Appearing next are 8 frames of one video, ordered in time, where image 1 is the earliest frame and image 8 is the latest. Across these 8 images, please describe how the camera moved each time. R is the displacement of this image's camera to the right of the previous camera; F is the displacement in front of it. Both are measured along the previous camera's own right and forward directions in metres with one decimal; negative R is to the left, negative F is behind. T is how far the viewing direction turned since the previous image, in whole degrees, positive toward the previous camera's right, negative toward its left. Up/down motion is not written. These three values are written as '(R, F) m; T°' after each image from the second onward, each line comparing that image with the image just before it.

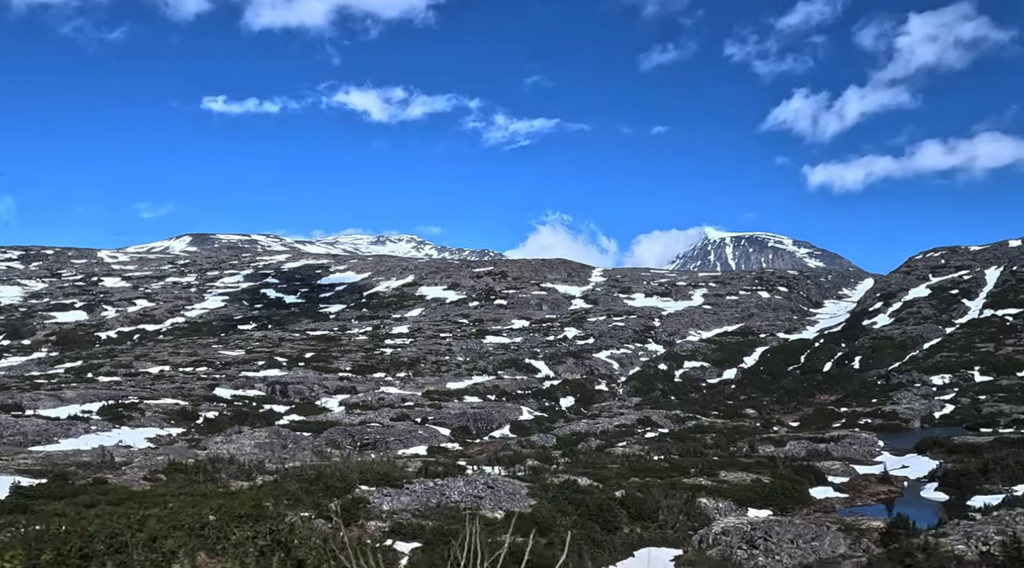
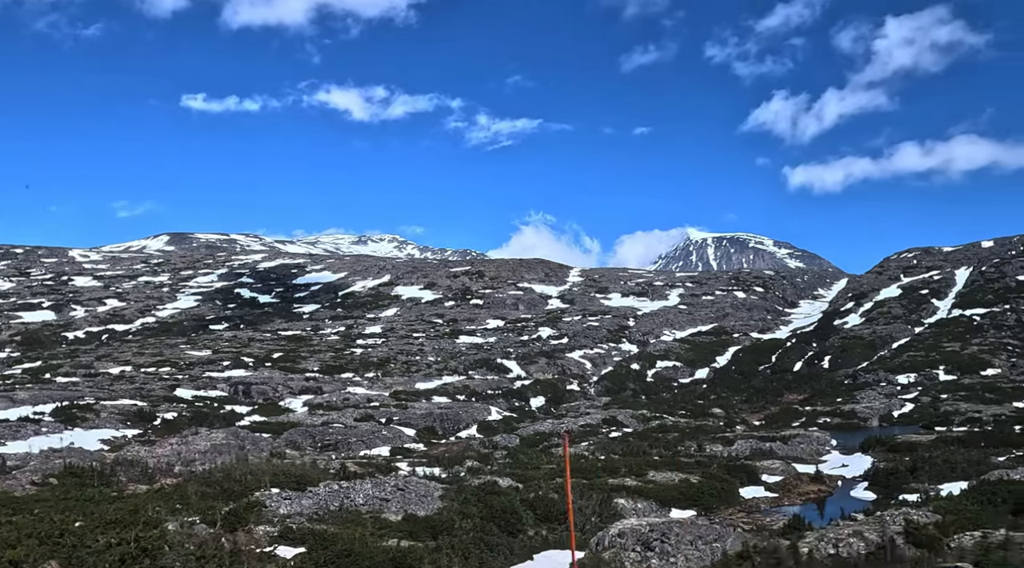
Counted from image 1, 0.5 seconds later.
(+1.5, -0.1) m; +1°
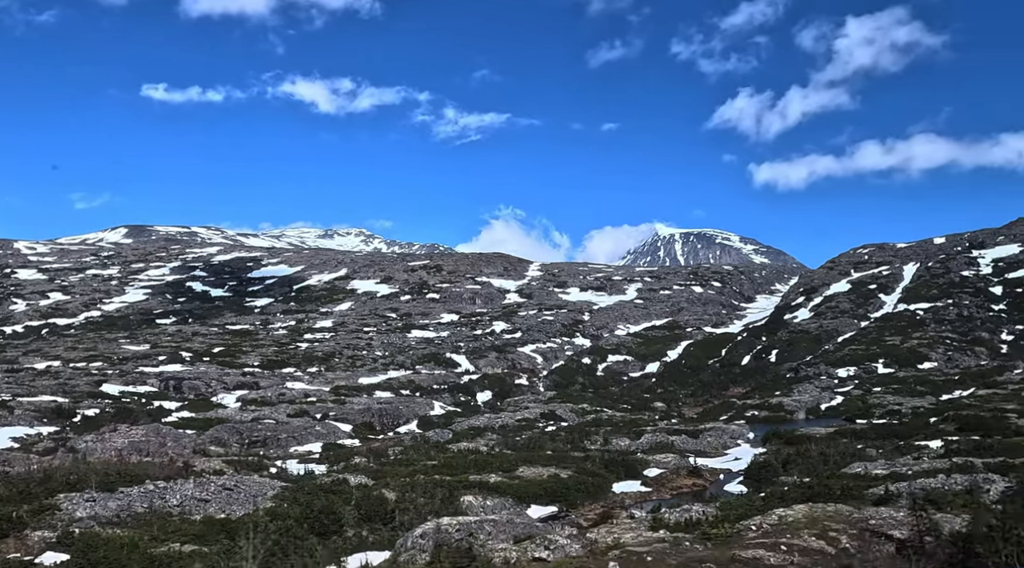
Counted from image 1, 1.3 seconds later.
(+3.0, +0.1) m; +2°
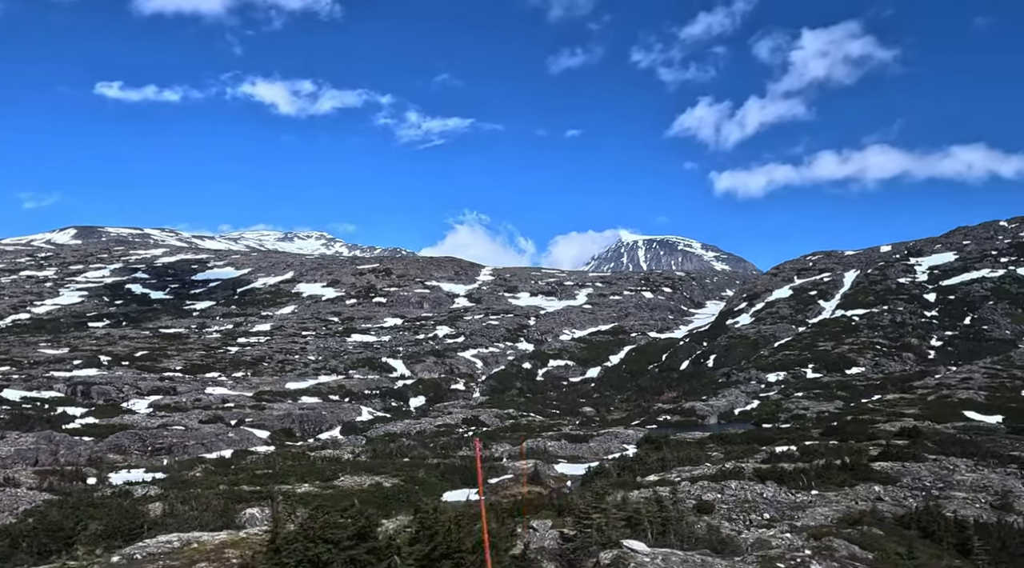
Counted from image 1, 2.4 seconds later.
(+4.3, +0.5) m; +2°
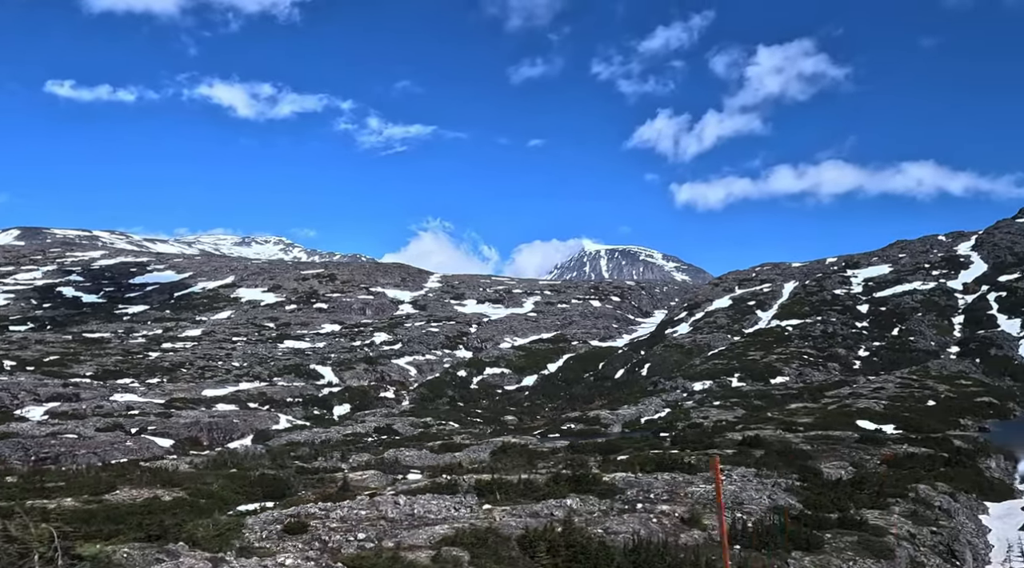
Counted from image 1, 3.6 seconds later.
(+5.1, +1.0) m; +2°
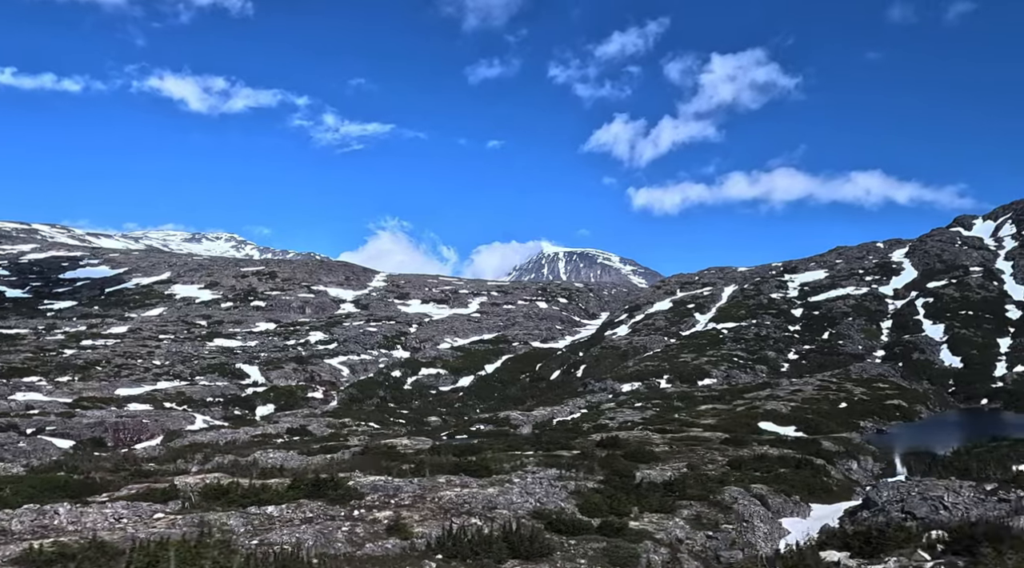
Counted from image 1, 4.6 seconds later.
(+4.2, +1.5) m; +3°
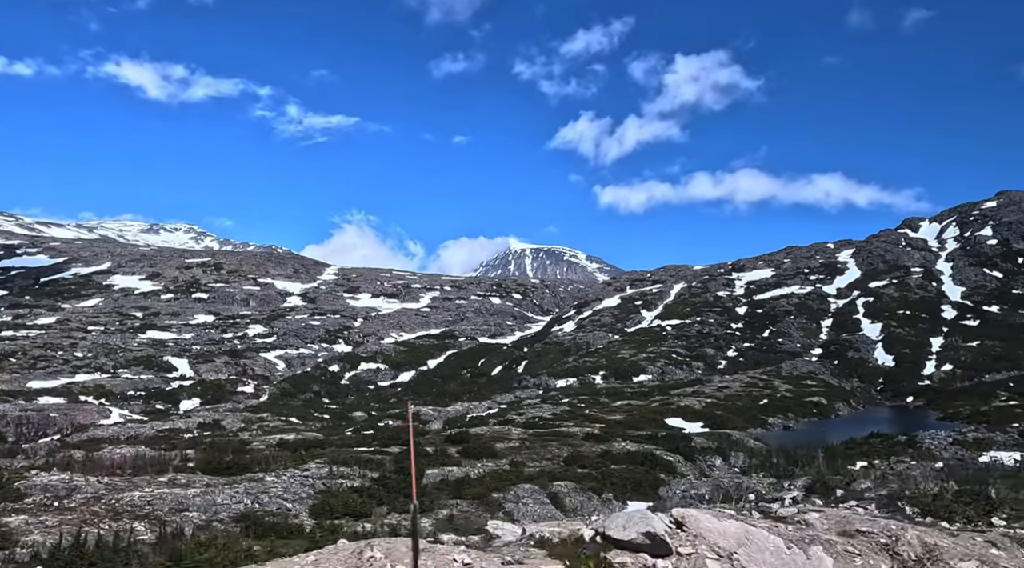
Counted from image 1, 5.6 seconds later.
(+4.6, +2.6) m; +2°
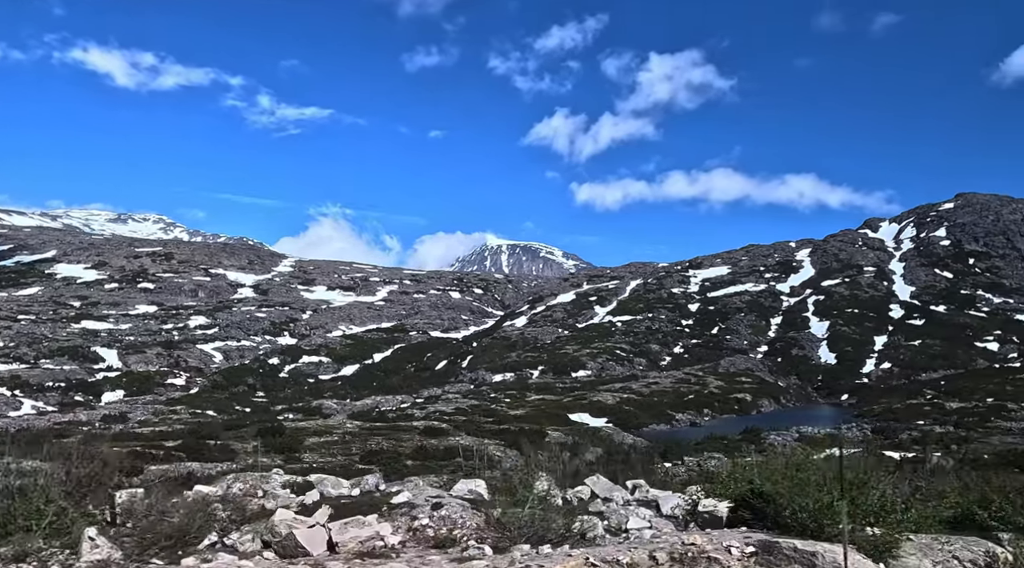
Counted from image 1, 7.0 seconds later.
(+5.2, +4.1) m; +2°
